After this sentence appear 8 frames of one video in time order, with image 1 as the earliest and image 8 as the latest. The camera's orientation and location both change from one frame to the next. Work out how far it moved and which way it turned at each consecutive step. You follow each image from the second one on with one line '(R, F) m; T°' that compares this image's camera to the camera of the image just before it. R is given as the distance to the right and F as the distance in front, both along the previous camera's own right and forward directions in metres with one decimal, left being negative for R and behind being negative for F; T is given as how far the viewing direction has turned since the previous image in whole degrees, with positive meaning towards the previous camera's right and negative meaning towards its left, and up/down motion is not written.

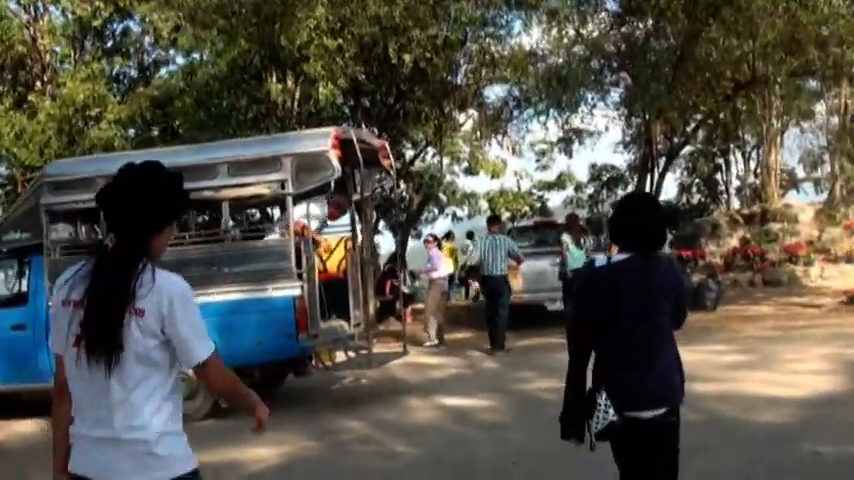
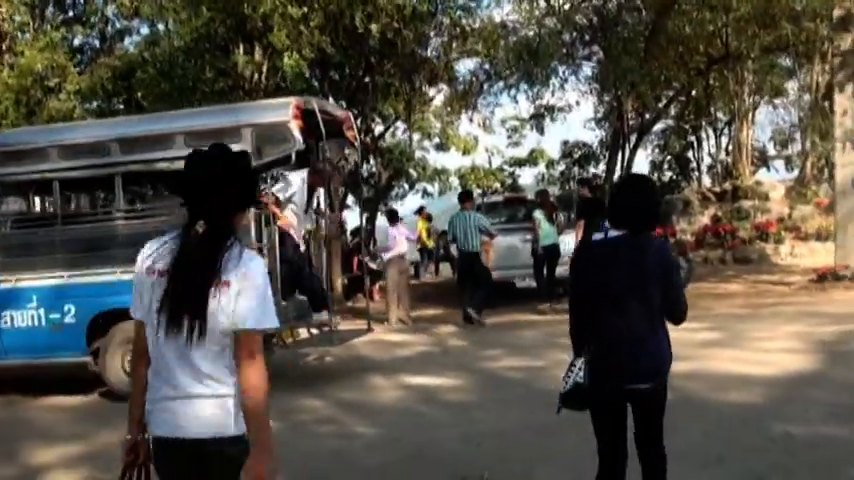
(+0.1, +0.3) m; +2°
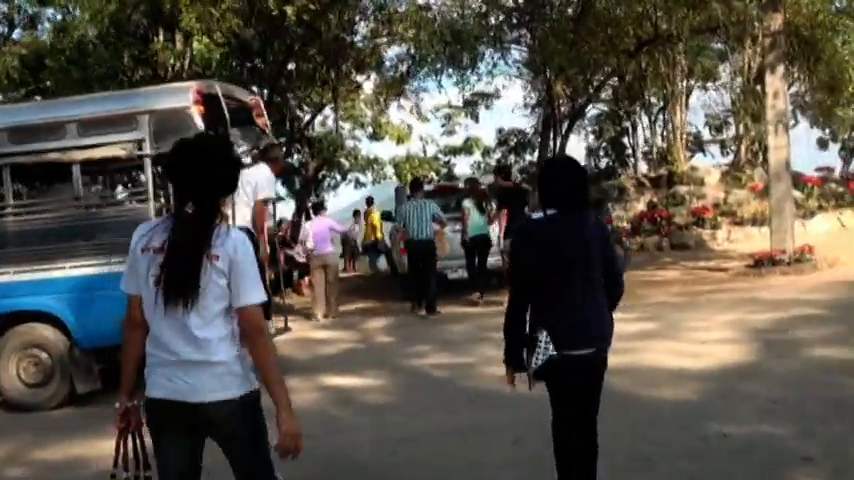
(+0.2, +0.6) m; +3°
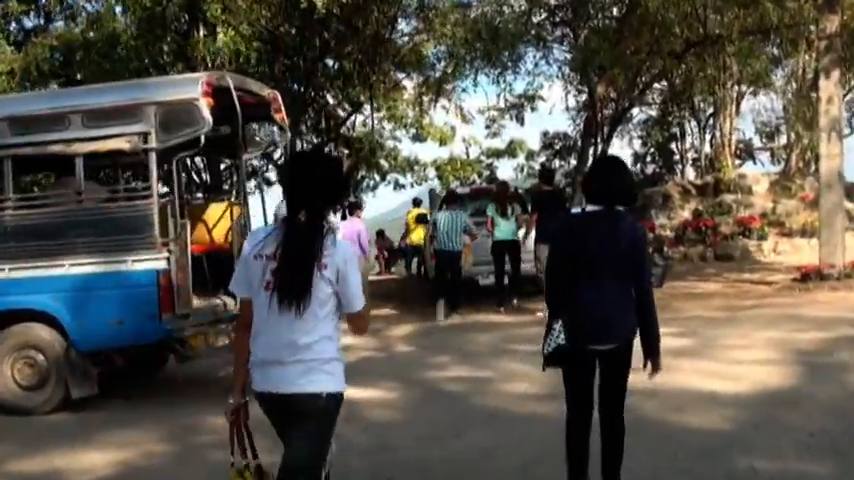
(+0.3, +0.6) m; -3°
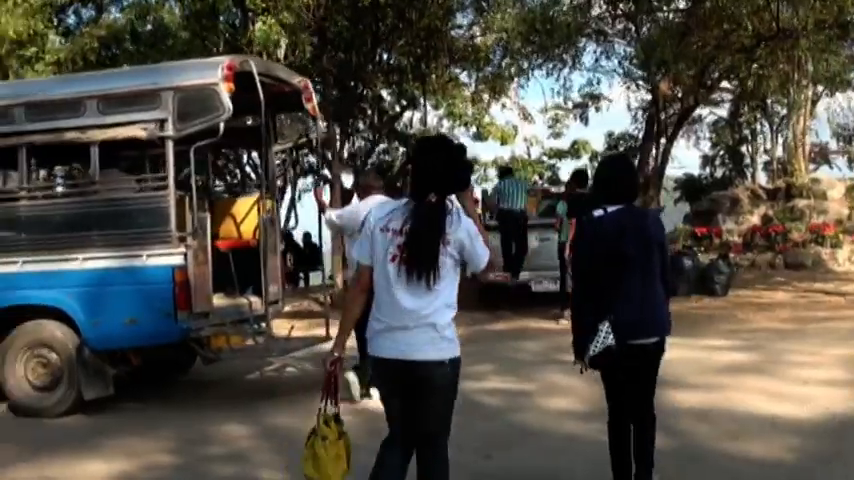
(+0.3, +0.7) m; -4°
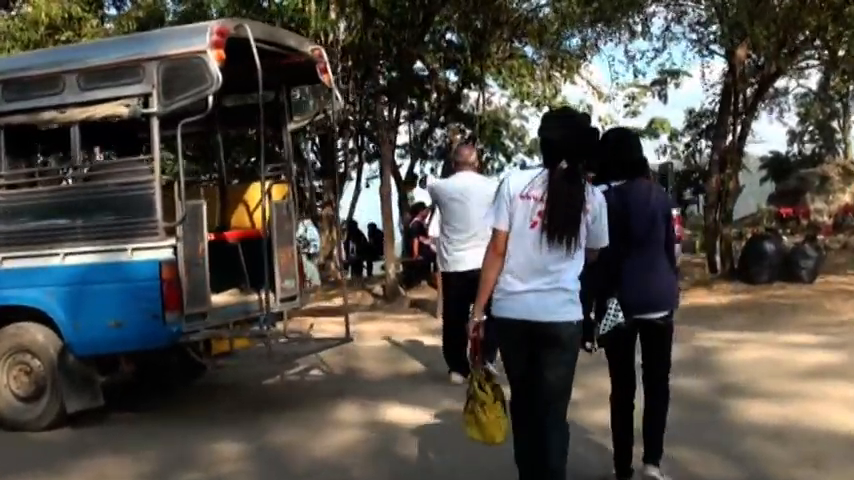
(+0.4, +1.2) m; -5°
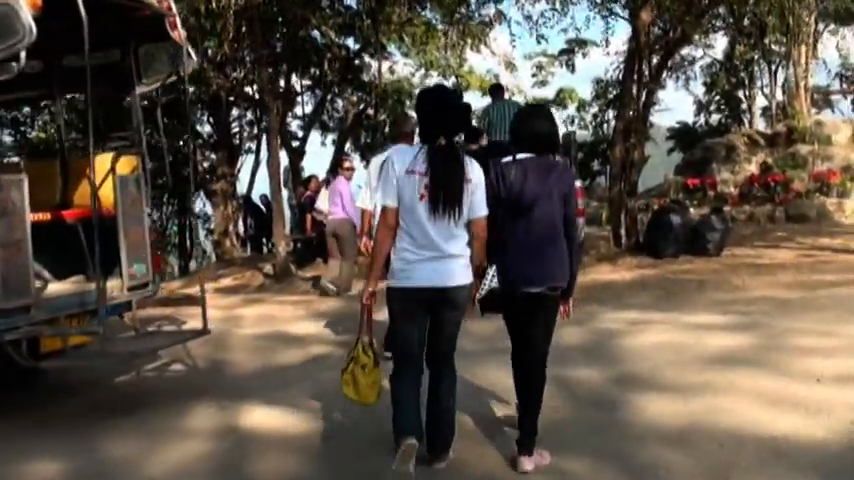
(+0.4, +0.9) m; +5°
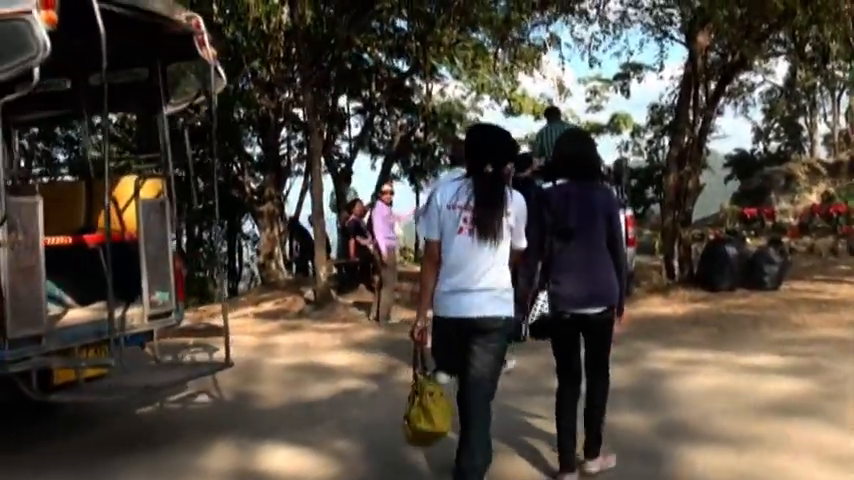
(+0.1, +0.4) m; -3°
